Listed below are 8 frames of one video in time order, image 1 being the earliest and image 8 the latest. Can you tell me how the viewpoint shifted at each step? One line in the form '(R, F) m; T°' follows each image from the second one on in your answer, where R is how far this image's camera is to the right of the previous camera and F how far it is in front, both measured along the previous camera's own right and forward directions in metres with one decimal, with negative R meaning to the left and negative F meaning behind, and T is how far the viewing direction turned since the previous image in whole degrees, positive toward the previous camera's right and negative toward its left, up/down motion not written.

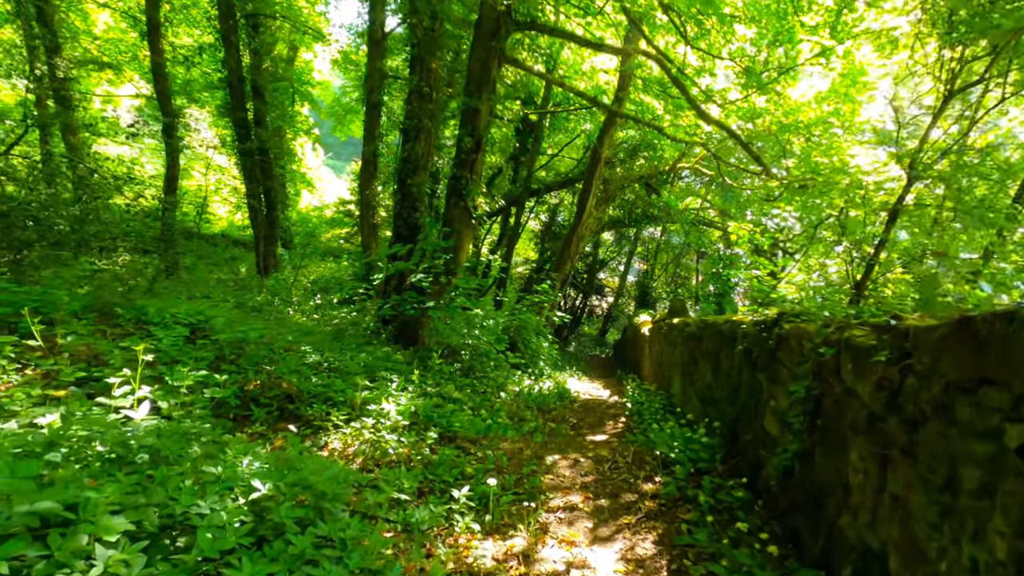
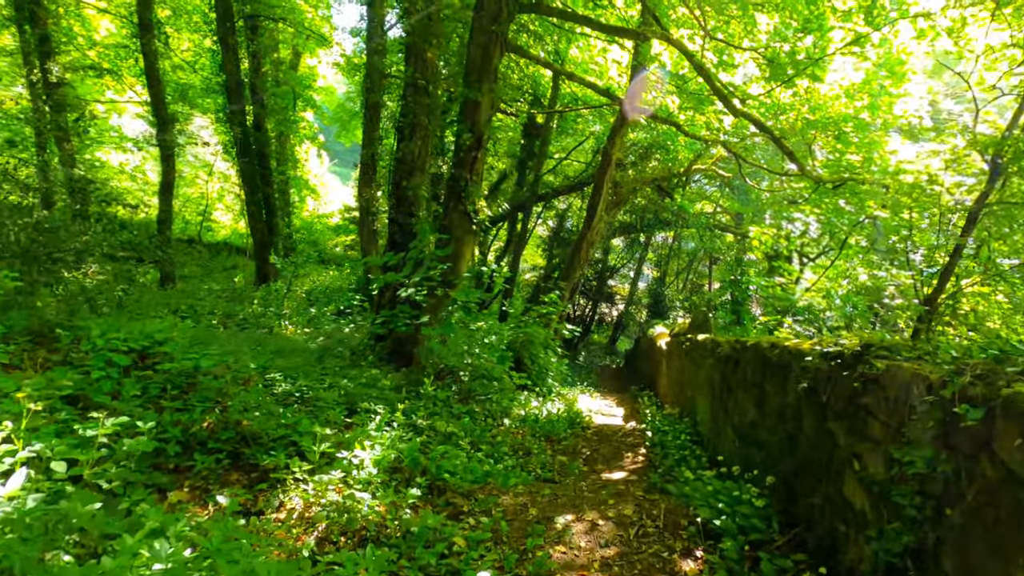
(0.0, +0.6) m; -1°
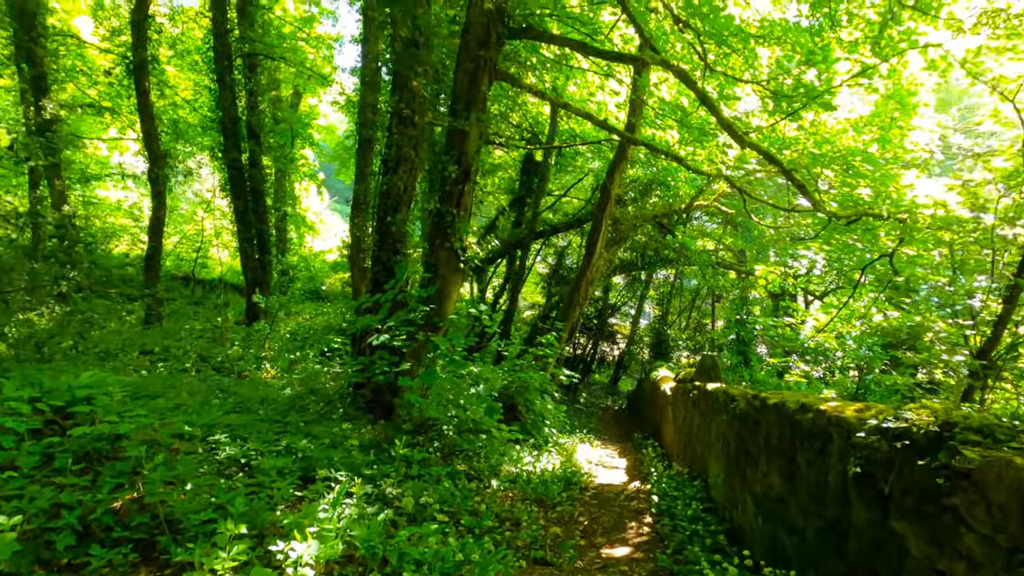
(+0.1, +0.4) m; 0°
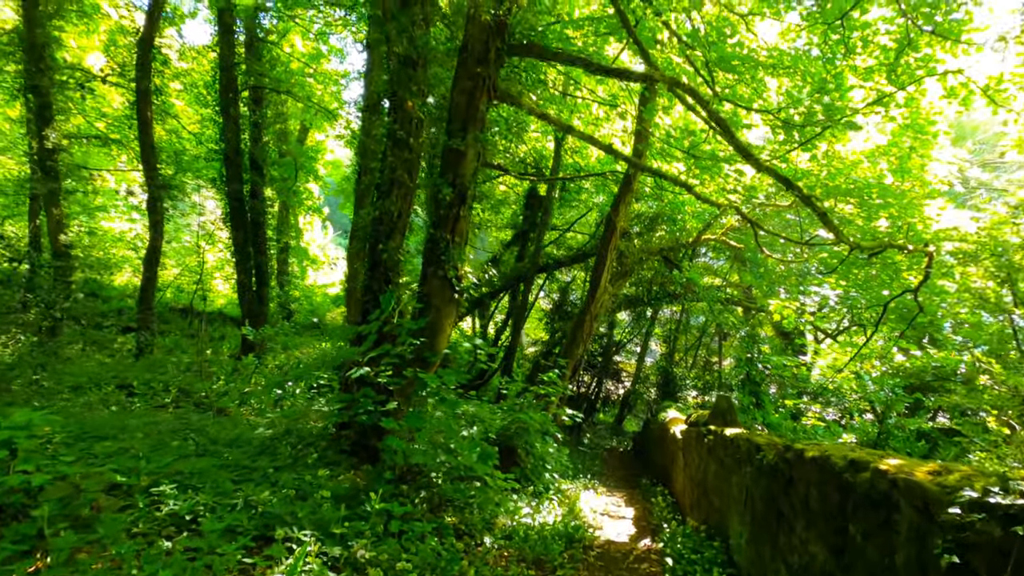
(0.0, +0.4) m; 0°
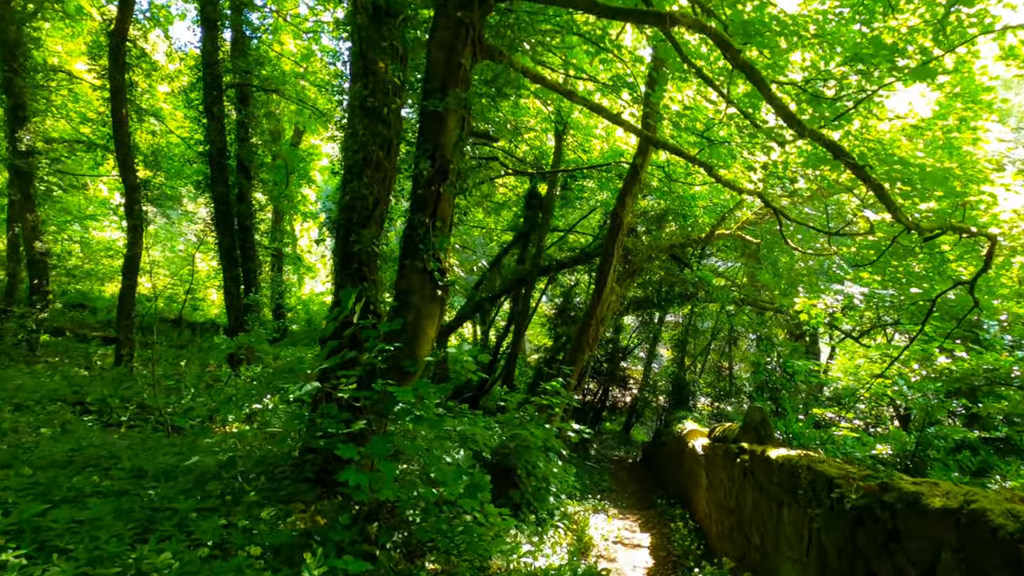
(+0.1, +0.7) m; 0°
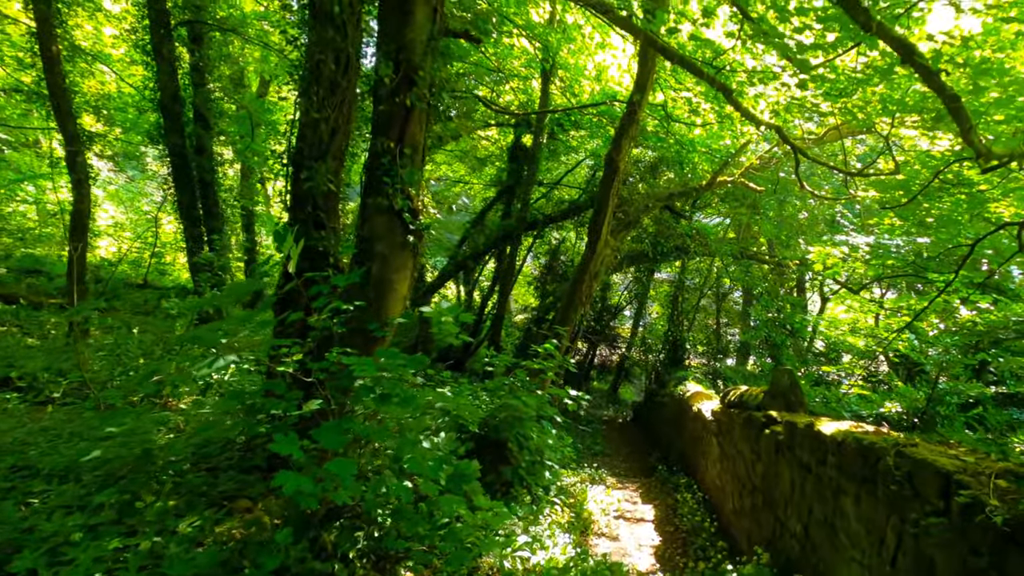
(0.0, +0.7) m; +2°
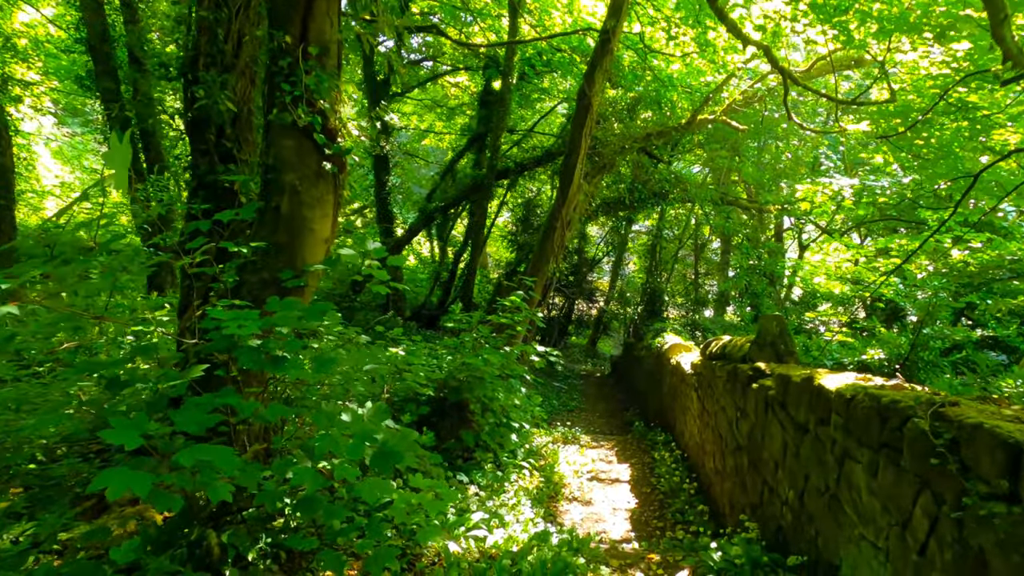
(+0.2, +0.5) m; +2°
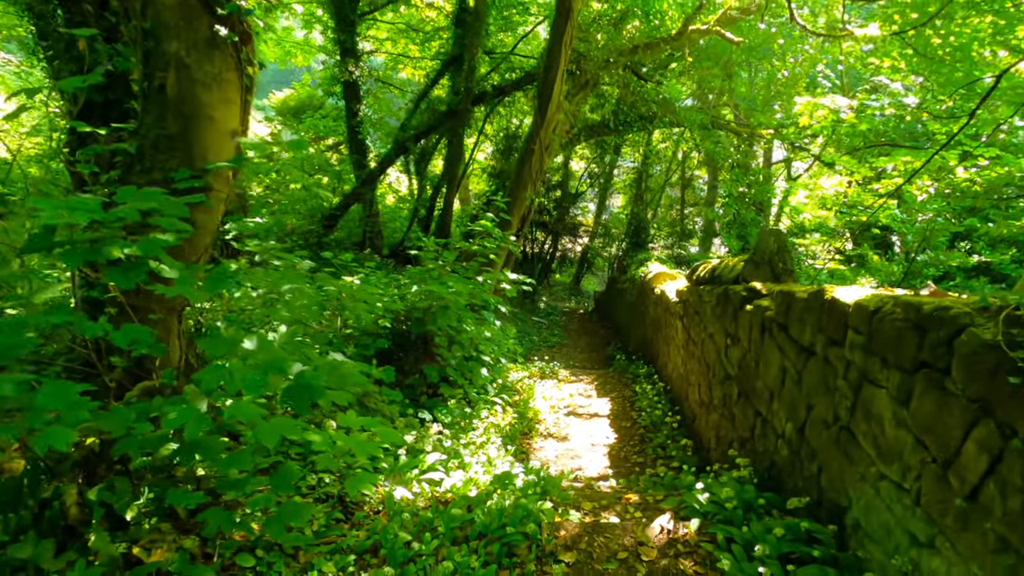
(+0.1, +0.4) m; +1°
